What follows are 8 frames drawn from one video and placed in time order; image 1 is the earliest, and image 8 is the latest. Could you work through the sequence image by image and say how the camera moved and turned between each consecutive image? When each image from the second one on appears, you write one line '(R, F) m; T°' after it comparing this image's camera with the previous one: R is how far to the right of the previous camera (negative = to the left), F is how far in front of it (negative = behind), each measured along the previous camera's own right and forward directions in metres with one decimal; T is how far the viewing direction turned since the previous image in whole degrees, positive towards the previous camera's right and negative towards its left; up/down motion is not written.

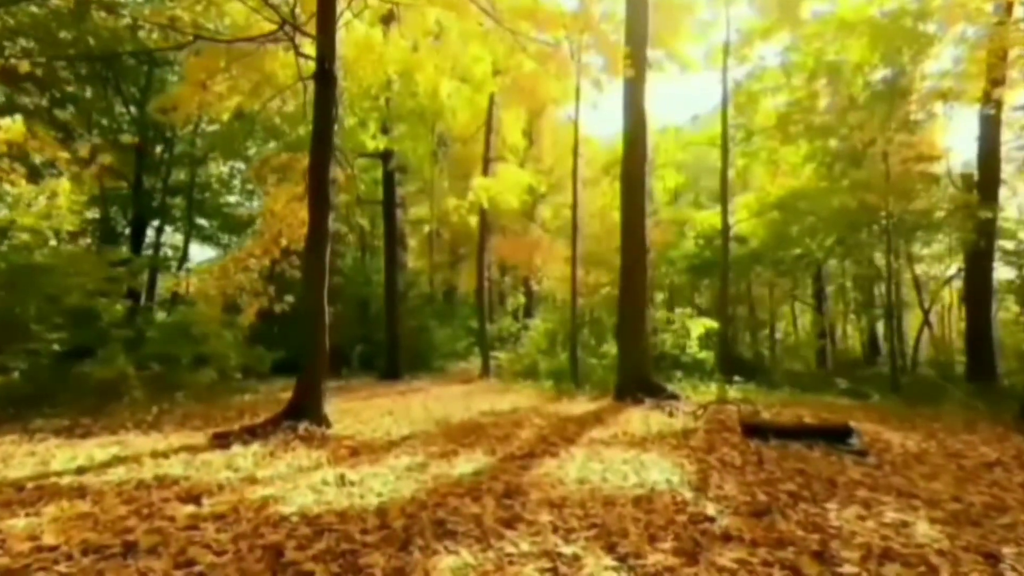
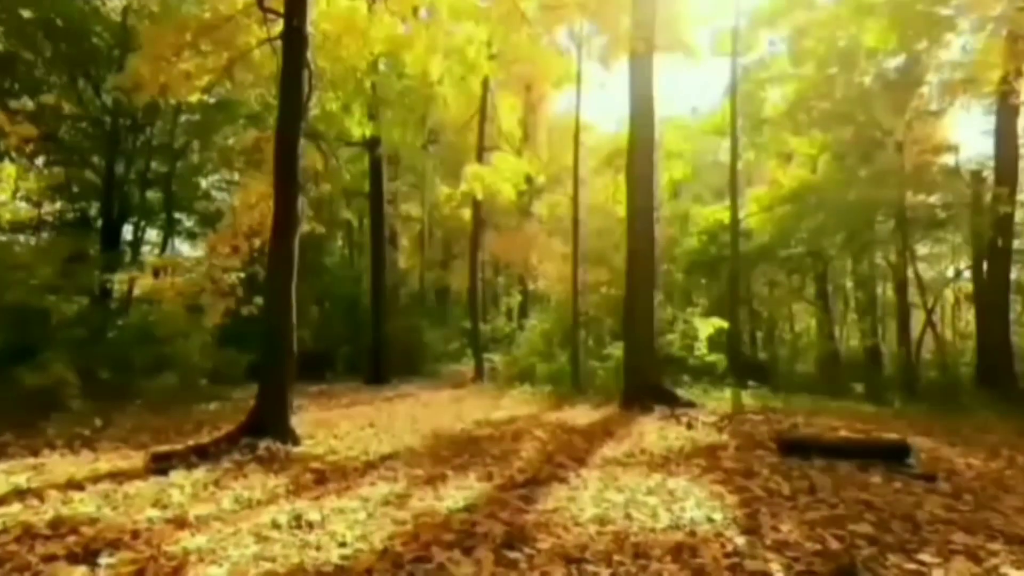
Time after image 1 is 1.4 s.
(-0.1, +1.2) m; +1°
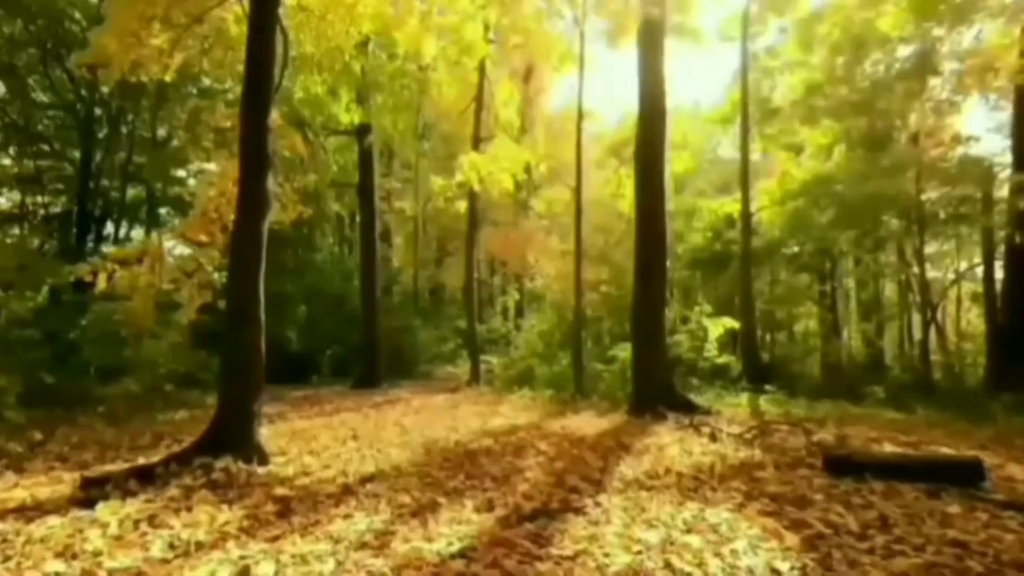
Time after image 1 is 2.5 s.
(-0.1, +1.1) m; +1°
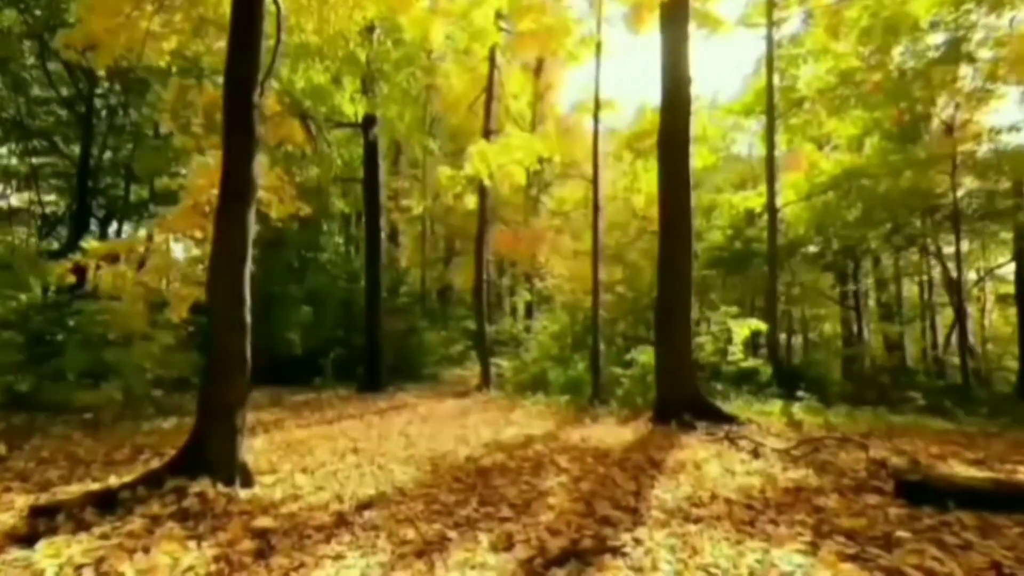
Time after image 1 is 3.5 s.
(-0.1, +0.8) m; -1°
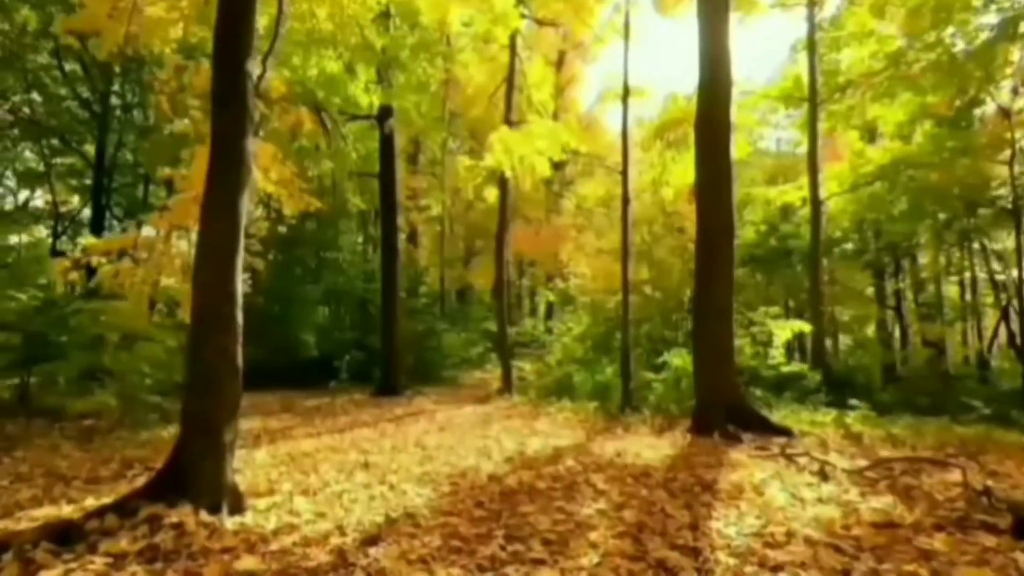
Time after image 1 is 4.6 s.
(-0.1, +0.9) m; -2°
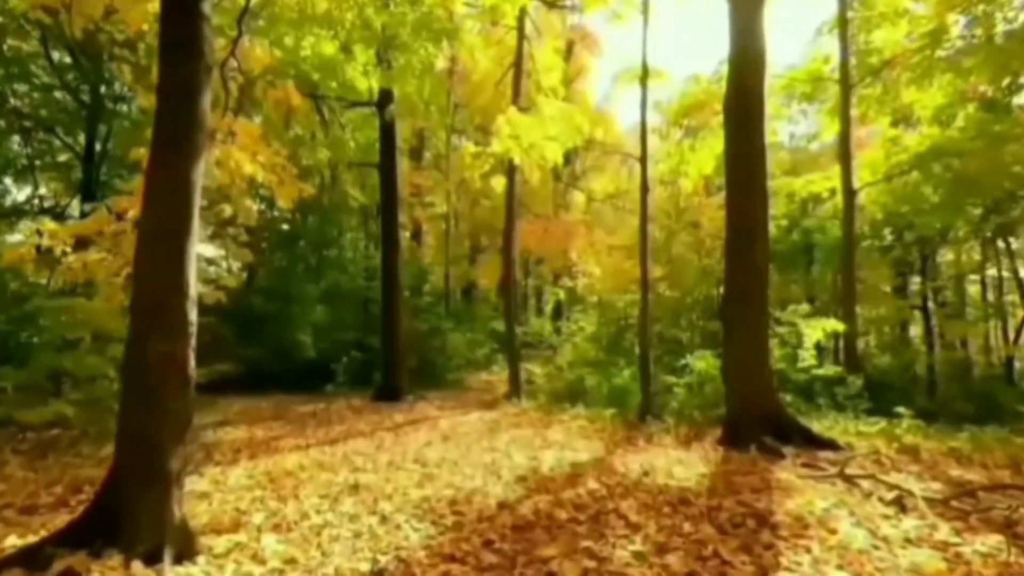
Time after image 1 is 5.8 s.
(-0.1, +1.0) m; -1°
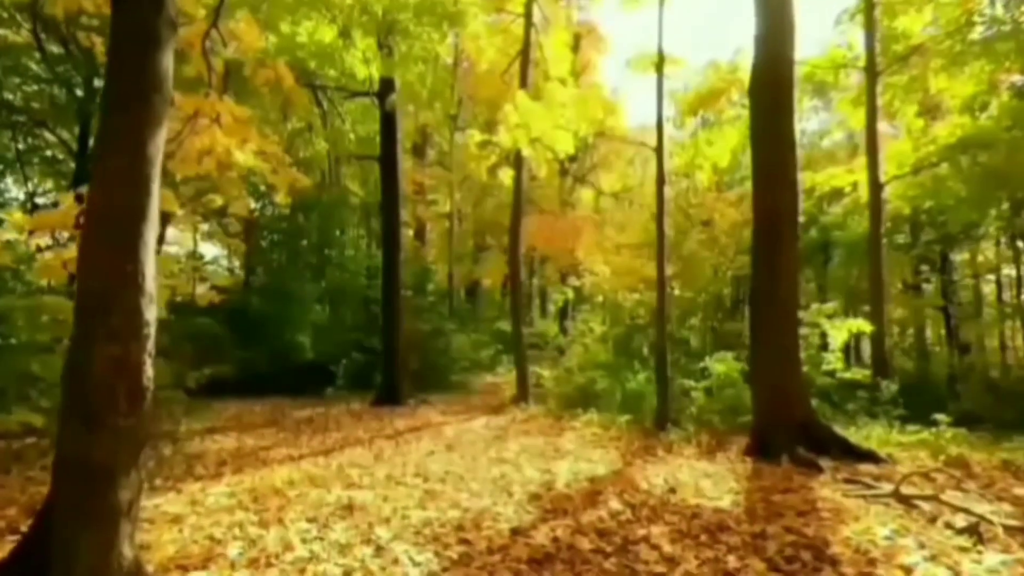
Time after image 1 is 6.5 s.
(-0.1, +0.7) m; 0°
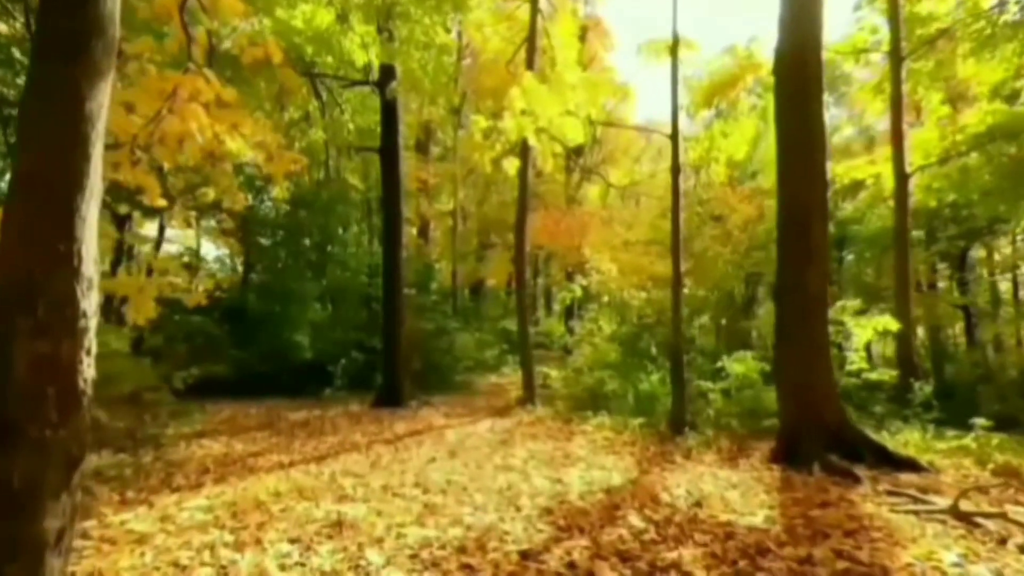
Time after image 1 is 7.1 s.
(0.0, +0.6) m; 0°
